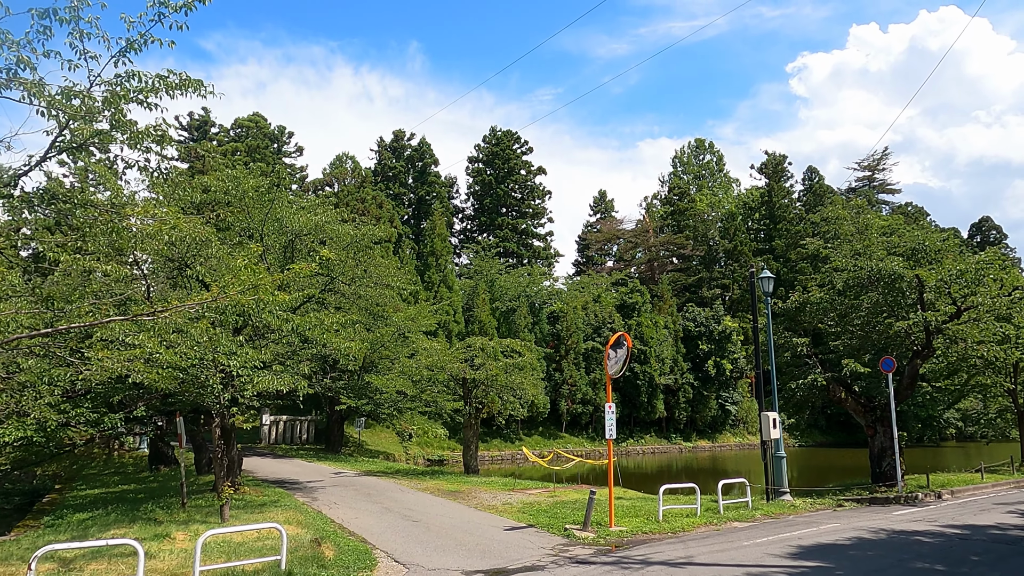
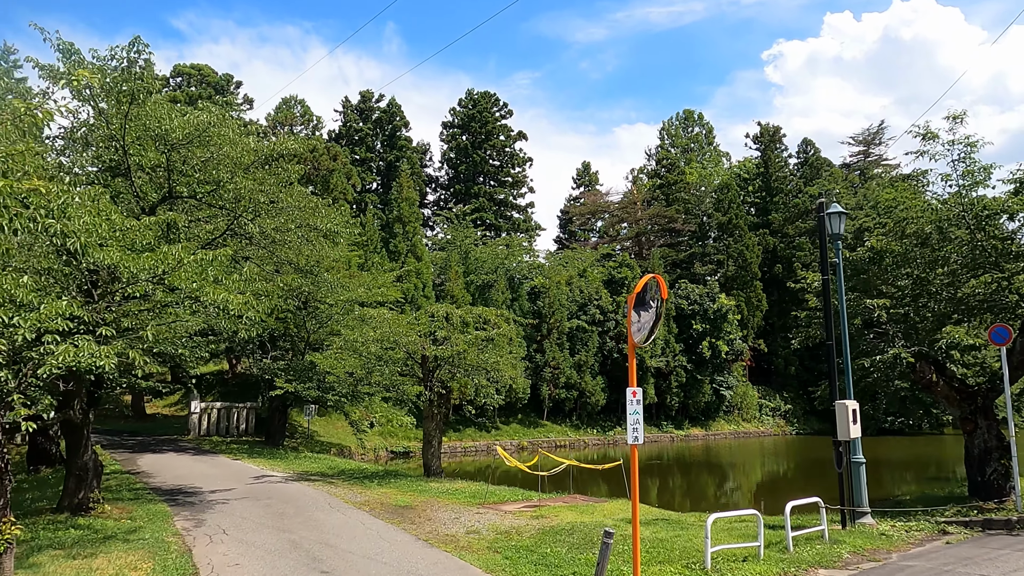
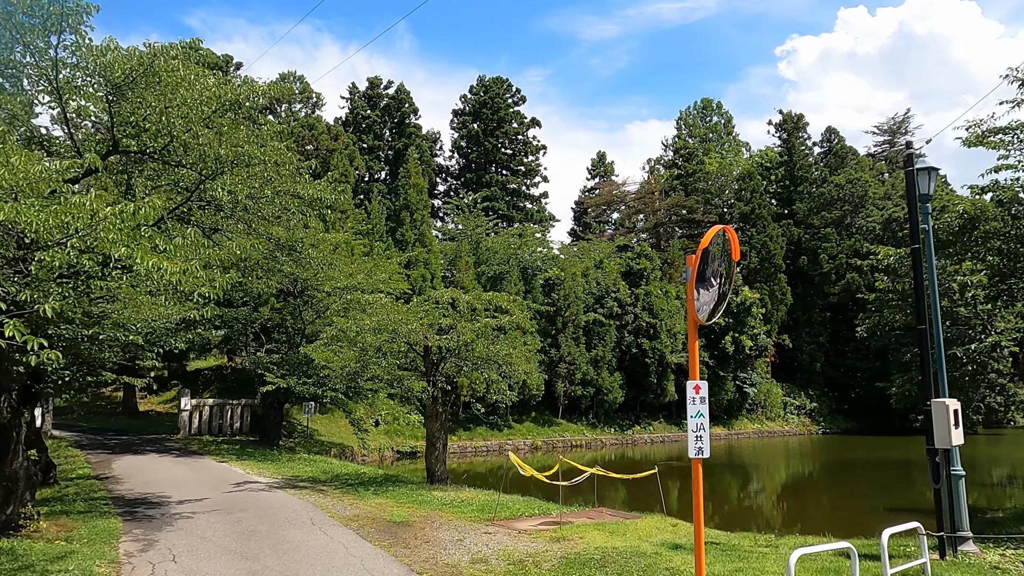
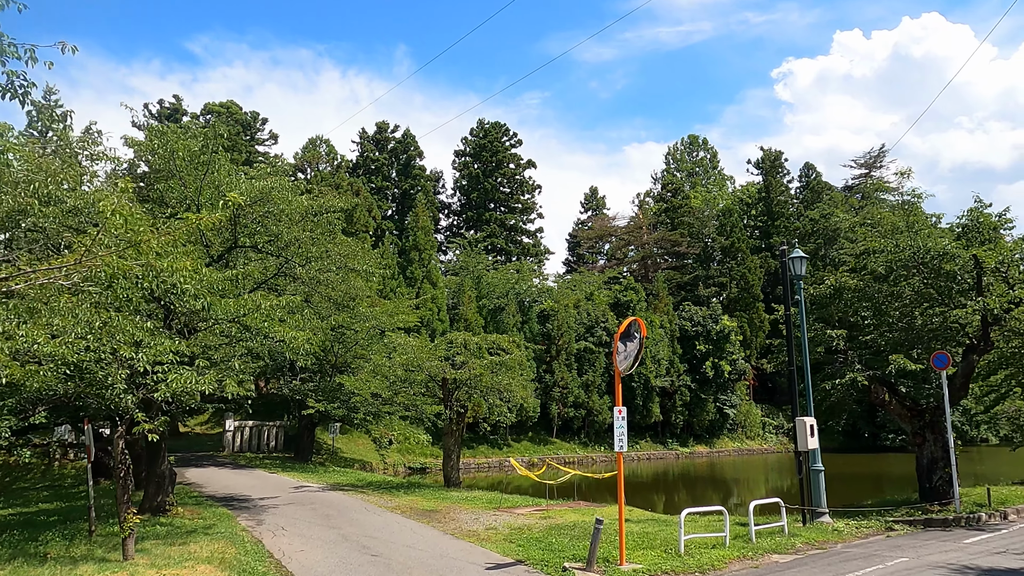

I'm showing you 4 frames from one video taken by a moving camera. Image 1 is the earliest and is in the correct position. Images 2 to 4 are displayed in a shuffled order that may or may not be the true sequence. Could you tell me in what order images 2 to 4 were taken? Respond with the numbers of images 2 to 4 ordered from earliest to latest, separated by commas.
4, 2, 3
